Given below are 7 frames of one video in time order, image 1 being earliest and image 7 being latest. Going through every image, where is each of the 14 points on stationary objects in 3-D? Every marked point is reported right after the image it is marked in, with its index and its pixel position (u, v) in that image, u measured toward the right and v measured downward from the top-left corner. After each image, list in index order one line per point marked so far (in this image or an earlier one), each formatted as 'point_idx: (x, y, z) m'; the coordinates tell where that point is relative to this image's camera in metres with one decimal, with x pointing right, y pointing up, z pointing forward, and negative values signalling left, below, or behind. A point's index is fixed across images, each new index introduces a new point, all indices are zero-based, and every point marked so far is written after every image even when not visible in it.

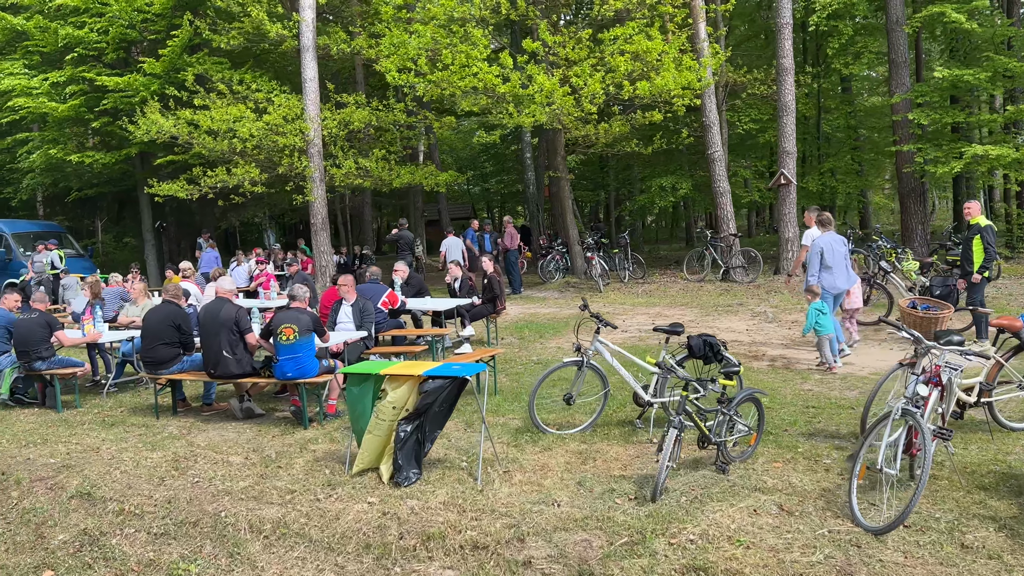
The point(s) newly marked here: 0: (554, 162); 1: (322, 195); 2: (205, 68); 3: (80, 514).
0: (+0.9, +2.7, +17.7) m
1: (-3.9, +1.9, +16.8) m
2: (-6.7, +4.8, +17.8) m
3: (-2.9, -1.5, +5.5) m
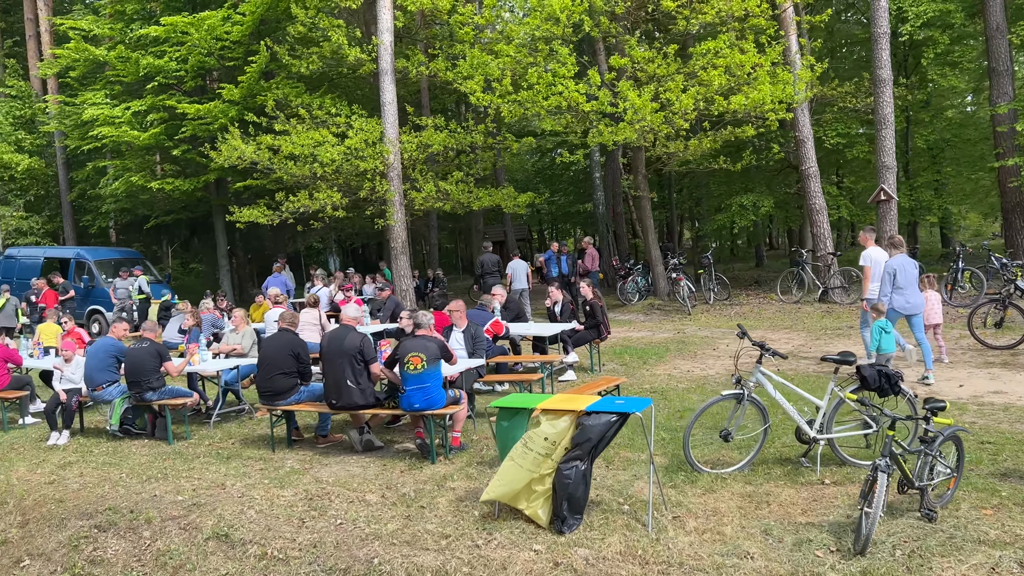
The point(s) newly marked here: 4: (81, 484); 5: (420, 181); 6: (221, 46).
0: (+2.6, +2.2, +17.3) m
1: (-2.2, +1.4, +16.6) m
2: (-5.0, +4.2, +17.9) m
3: (-1.8, -1.7, +5.2) m
4: (-3.5, -1.6, +6.7) m
5: (-1.9, +2.2, +17.0) m
6: (-6.8, +5.7, +19.4) m
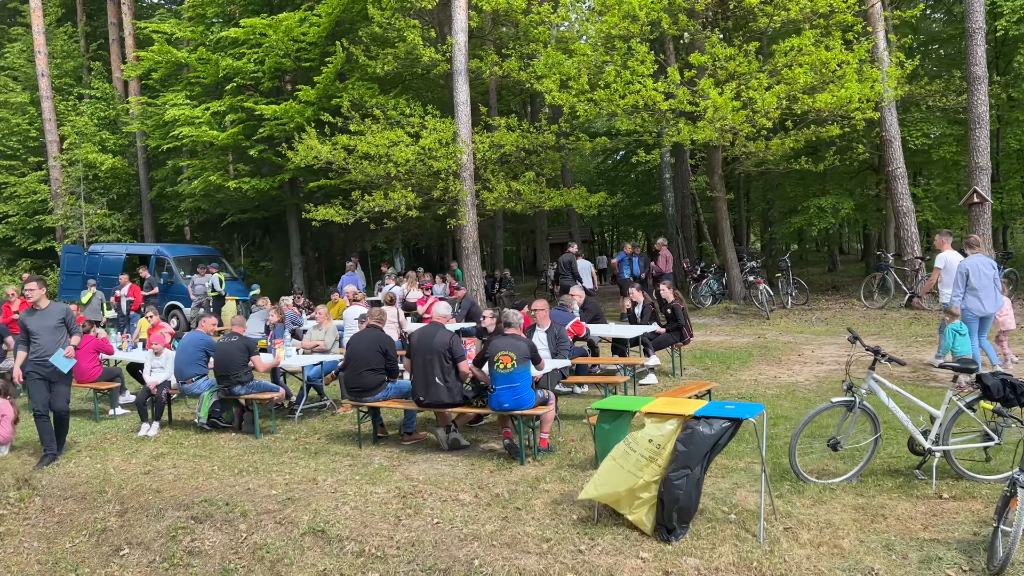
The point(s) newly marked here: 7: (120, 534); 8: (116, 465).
0: (+4.1, +2.2, +16.9) m
1: (-0.8, +1.4, +16.6) m
2: (-3.4, +4.3, +18.1) m
3: (-1.2, -1.7, +5.2) m
4: (-2.8, -1.6, +6.8) m
5: (-0.4, +2.2, +16.9) m
6: (-5.1, +5.8, +19.7) m
7: (-2.9, -1.8, +6.1) m
8: (-3.5, -1.6, +7.3) m
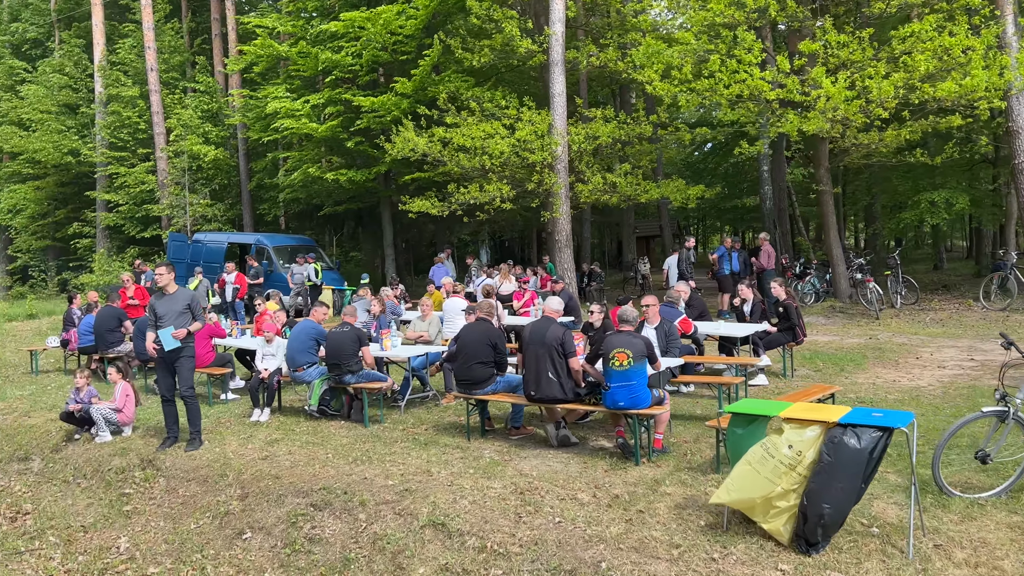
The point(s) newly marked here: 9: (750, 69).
0: (+6.0, +2.2, +16.3) m
1: (+1.1, +1.6, +16.5) m
2: (-1.3, +4.5, +18.2) m
3: (-0.5, -1.6, +5.2) m
4: (-1.9, -1.5, +7.0) m
5: (+1.6, +2.3, +16.7) m
6: (-2.8, +6.0, +19.9) m
7: (-2.1, -1.8, +6.3) m
8: (-2.6, -1.5, +7.5) m
9: (+3.9, +3.6, +13.6) m
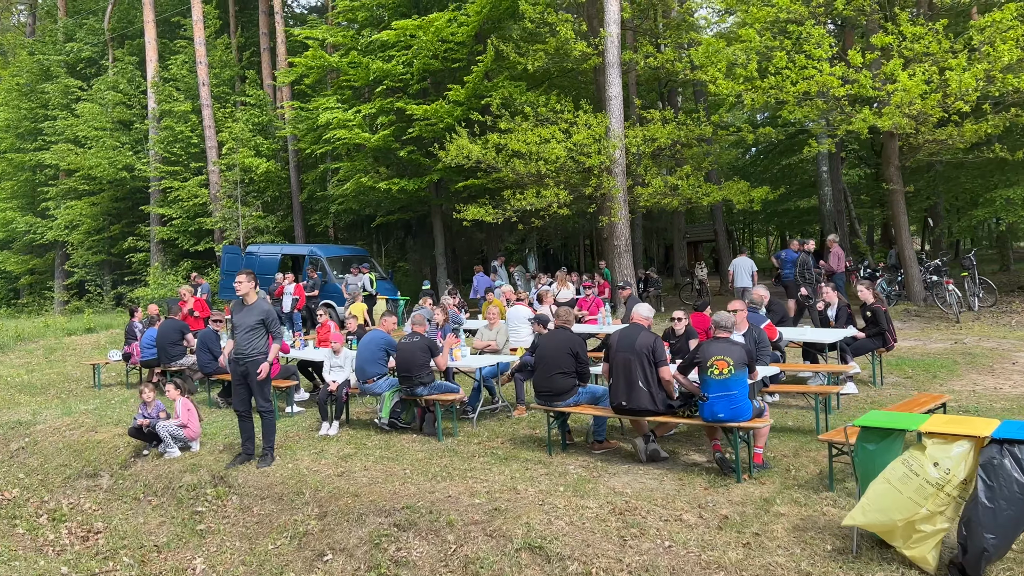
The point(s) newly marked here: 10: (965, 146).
0: (+7.1, +2.2, +15.6) m
1: (+2.3, +1.4, +16.1) m
2: (-0.1, +4.3, +17.9) m
3: (+0.2, -1.7, +4.8) m
4: (-1.2, -1.6, +6.7) m
5: (+2.7, +2.2, +16.3) m
6: (-1.6, +5.8, +19.8) m
7: (-1.4, -1.8, +6.0) m
8: (-1.8, -1.6, +7.3) m
9: (+4.9, +3.6, +13.1) m
10: (+7.7, +2.4, +13.9) m
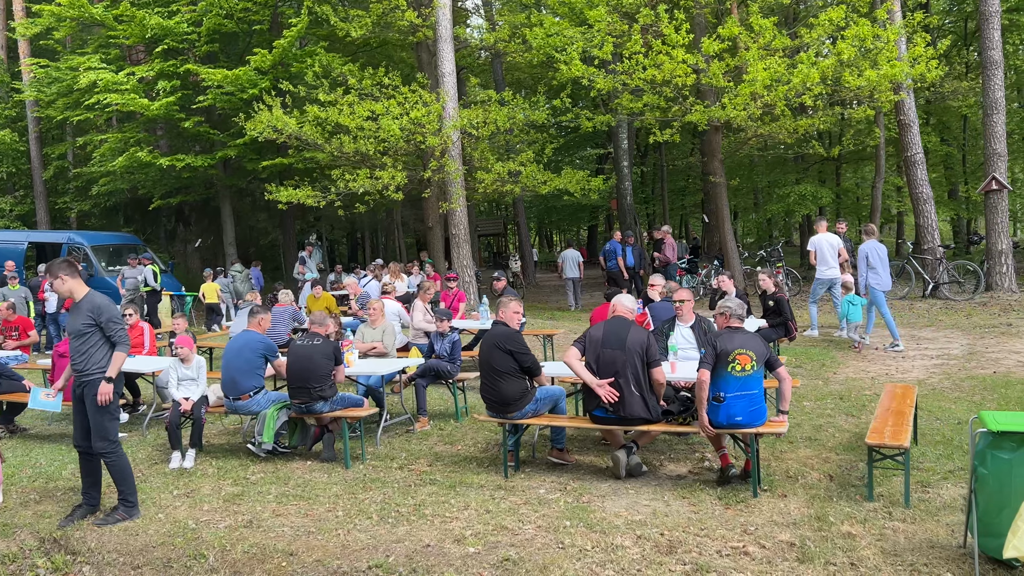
0: (+3.9, +2.4, +16.0) m
1: (-0.9, +1.6, +15.0) m
2: (-3.7, +4.4, +16.1) m
3: (+0.4, -1.6, +3.7) m
4: (-1.4, -1.5, +5.1) m
5: (-0.5, +2.4, +15.4) m
6: (-5.7, +5.9, +17.4) m
7: (-1.4, -1.8, +4.4) m
8: (-2.2, -1.5, +5.5) m
9: (+2.5, +3.7, +13.0) m
10: (+4.9, +2.6, +14.6) m
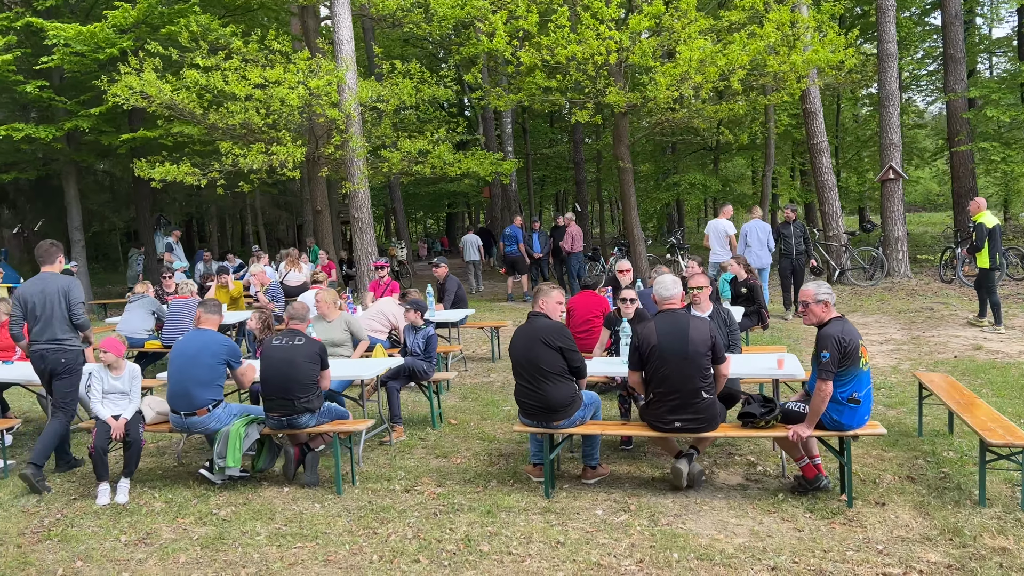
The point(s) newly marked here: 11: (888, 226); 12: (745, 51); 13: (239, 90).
0: (+2.1, +2.6, +15.7) m
1: (-2.4, +1.8, +13.8) m
2: (-5.4, +4.6, +14.2) m
3: (+1.1, -1.5, +2.9) m
4: (-0.9, -1.4, +3.9) m
5: (-2.2, +2.6, +14.2) m
6: (-7.6, +6.1, +15.1) m
7: (-0.8, -1.7, +3.2) m
8: (-1.8, -1.4, +4.2) m
9: (+1.3, +3.9, +12.4) m
10: (+3.3, +2.8, +14.4) m
11: (+6.6, +1.1, +14.5) m
12: (+3.4, +3.6, +12.5) m
13: (-4.4, +3.1, +12.8) m
